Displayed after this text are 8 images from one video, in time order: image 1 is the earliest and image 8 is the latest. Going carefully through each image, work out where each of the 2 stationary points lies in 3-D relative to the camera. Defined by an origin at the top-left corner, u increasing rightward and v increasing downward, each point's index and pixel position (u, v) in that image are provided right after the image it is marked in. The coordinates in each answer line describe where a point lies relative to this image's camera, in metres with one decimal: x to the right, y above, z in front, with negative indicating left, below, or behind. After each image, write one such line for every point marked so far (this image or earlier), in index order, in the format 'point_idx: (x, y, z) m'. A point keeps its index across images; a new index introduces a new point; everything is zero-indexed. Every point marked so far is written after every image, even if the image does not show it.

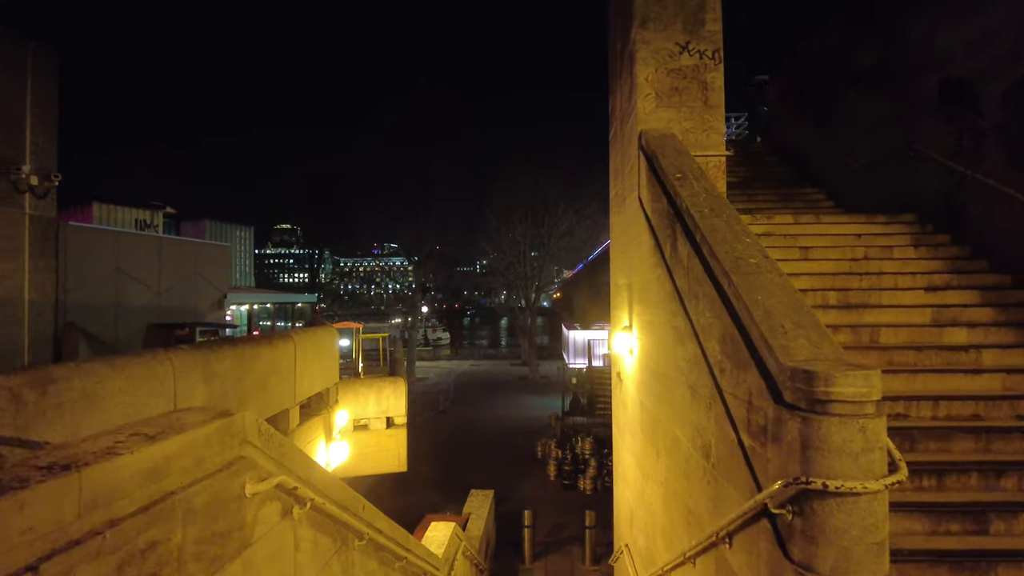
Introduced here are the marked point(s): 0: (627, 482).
0: (+1.4, -2.4, +7.8) m
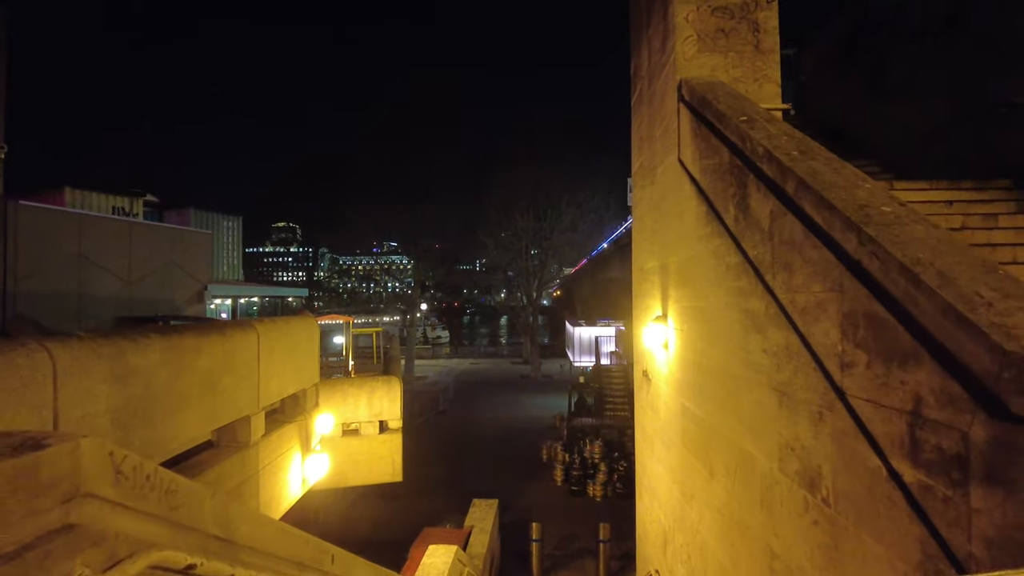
0: (+1.5, -2.2, +6.7) m
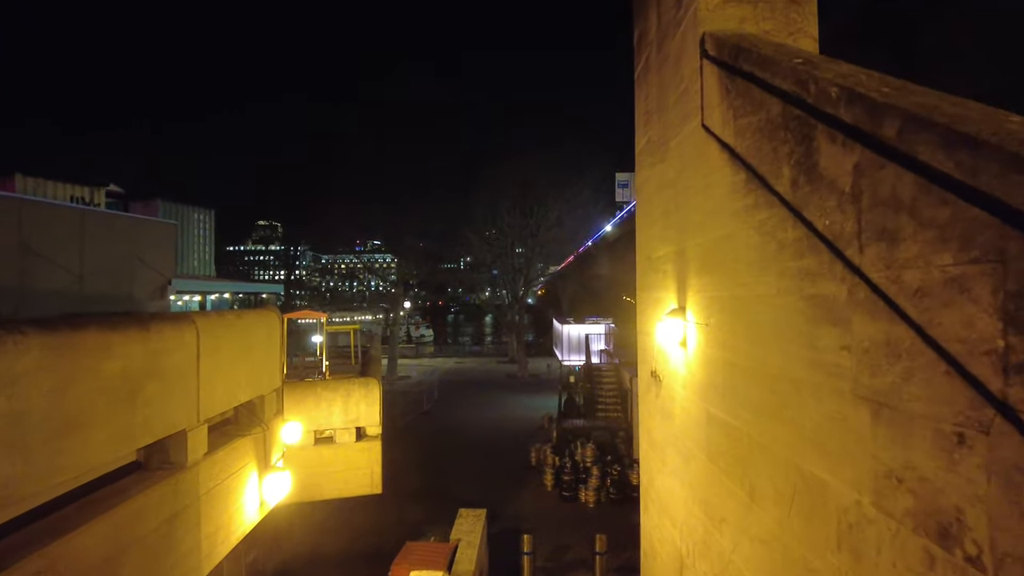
0: (+1.5, -2.1, +5.9) m
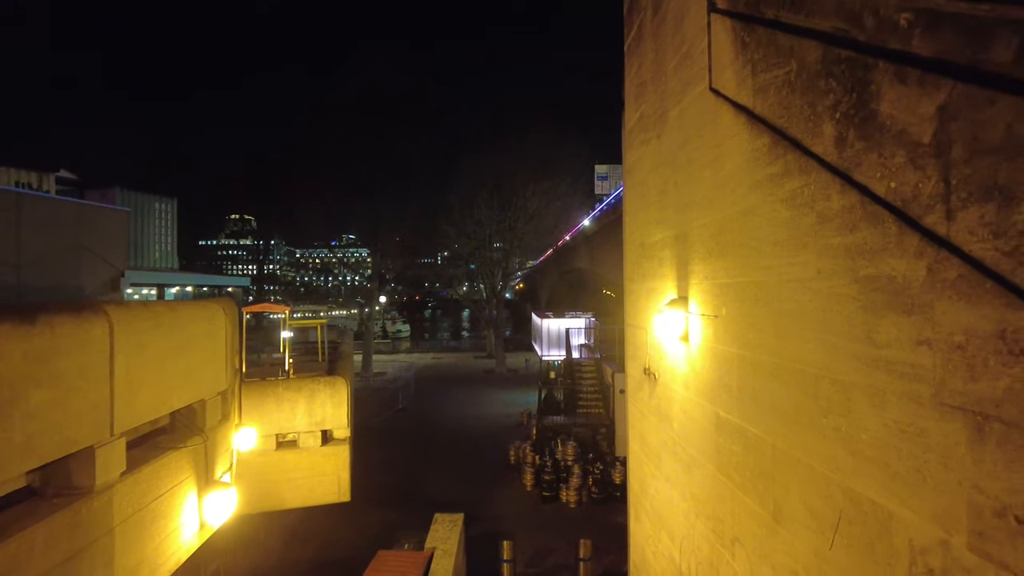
0: (+1.3, -2.0, +5.3) m
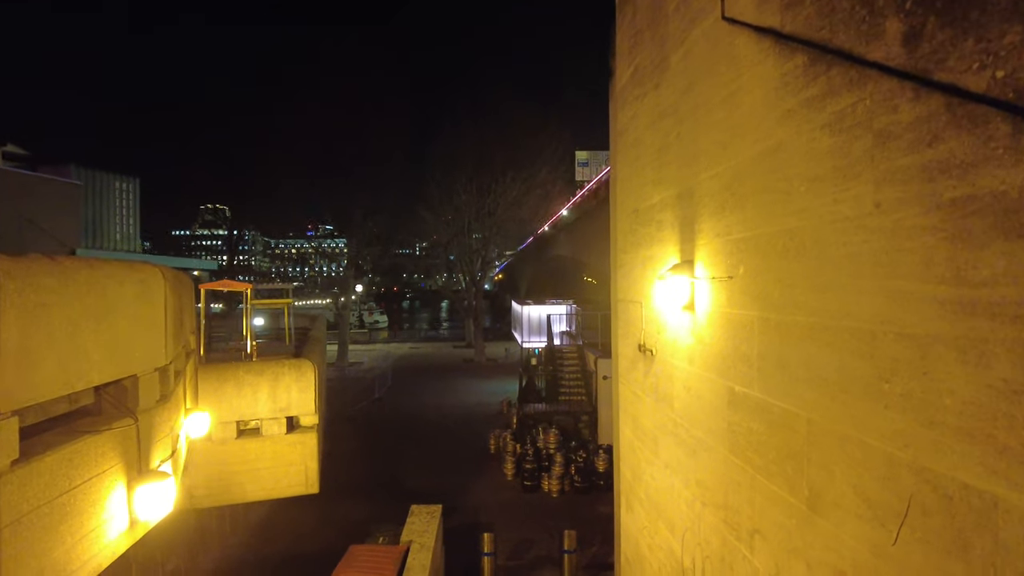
0: (+1.2, -1.7, +4.8) m
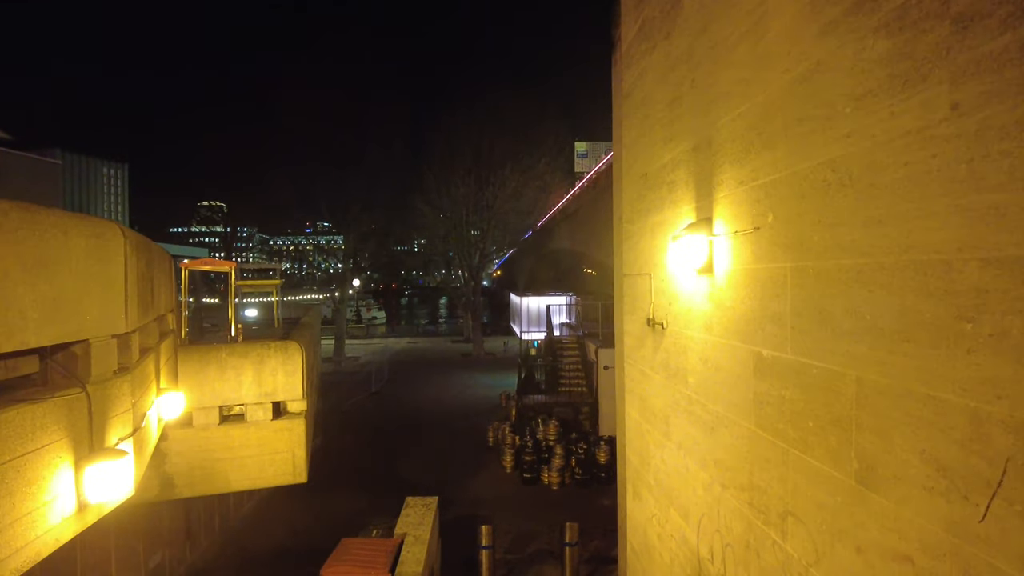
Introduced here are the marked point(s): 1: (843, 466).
0: (+1.2, -1.5, +4.4) m
1: (+1.3, -0.7, +2.4) m
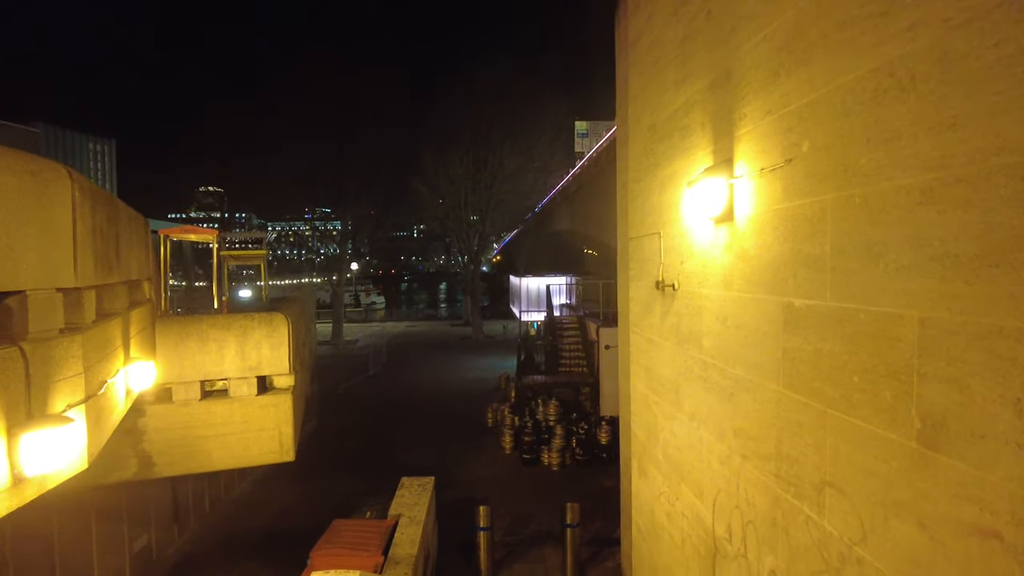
0: (+1.2, -1.2, +4.0) m
1: (+1.2, -0.4, +2.0) m
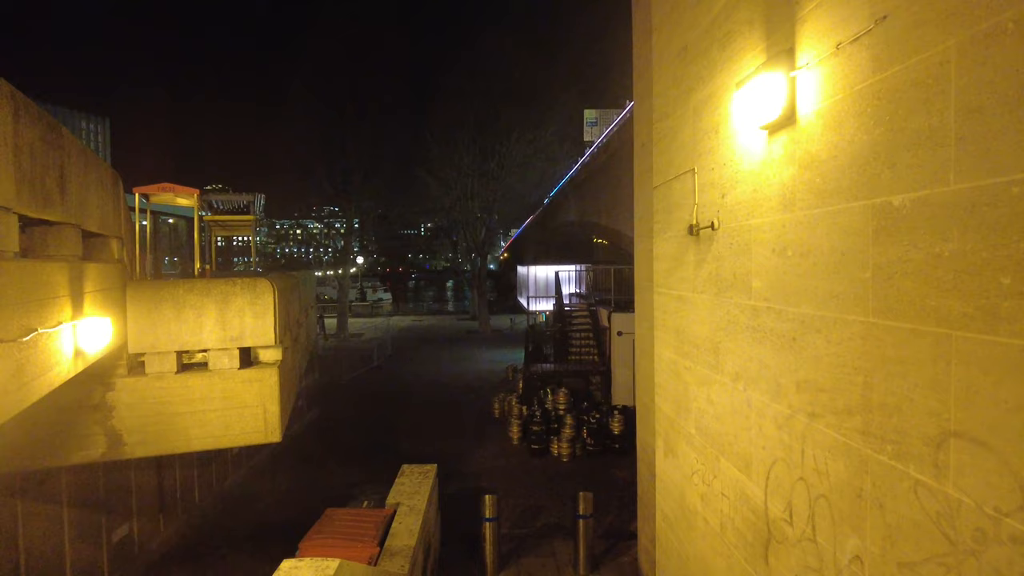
0: (+1.2, -0.9, +3.4) m
1: (+1.3, -0.1, +1.4) m
